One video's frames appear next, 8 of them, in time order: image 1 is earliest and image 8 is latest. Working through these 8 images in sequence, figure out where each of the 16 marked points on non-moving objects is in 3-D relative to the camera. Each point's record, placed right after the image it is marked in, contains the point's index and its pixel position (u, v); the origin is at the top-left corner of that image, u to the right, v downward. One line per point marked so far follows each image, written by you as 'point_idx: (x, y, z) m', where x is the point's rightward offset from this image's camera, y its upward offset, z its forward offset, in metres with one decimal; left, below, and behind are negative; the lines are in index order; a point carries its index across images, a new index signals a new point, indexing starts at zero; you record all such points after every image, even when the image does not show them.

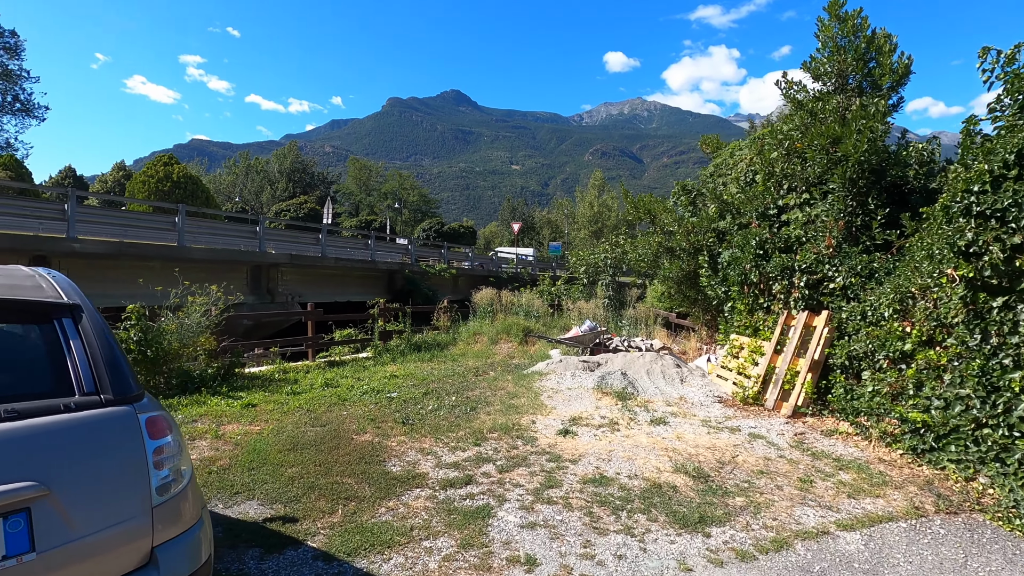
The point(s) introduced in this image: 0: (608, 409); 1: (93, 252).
0: (+1.1, -1.4, +6.3) m
1: (-10.9, +0.9, +14.0) m
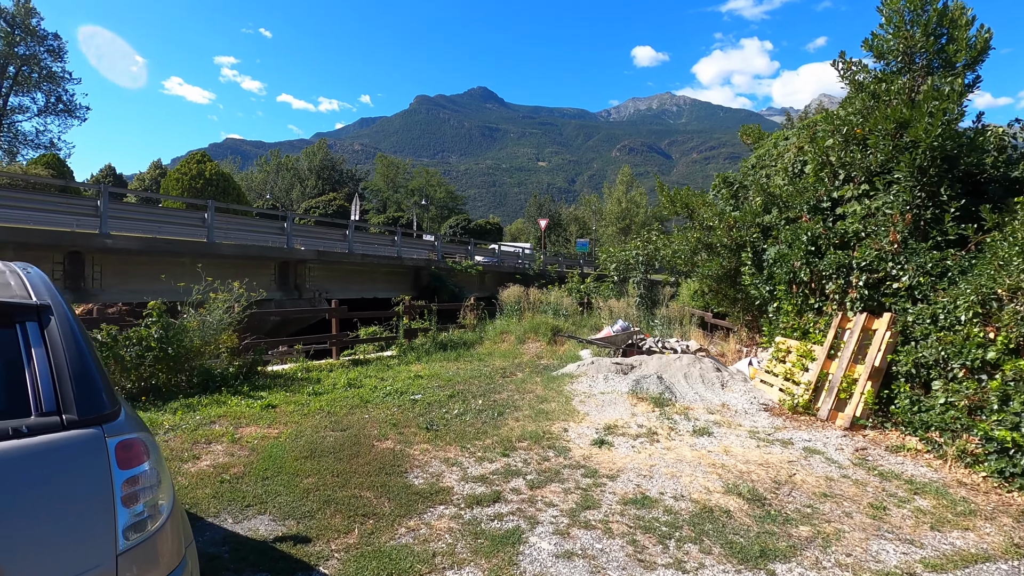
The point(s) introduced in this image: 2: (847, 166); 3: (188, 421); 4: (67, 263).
0: (+1.5, -1.4, +5.9) m
1: (-10.2, +1.1, +14.2) m
2: (+3.9, +1.4, +6.2) m
3: (-3.4, -1.4, +5.5) m
4: (-11.3, +0.6, +13.6) m
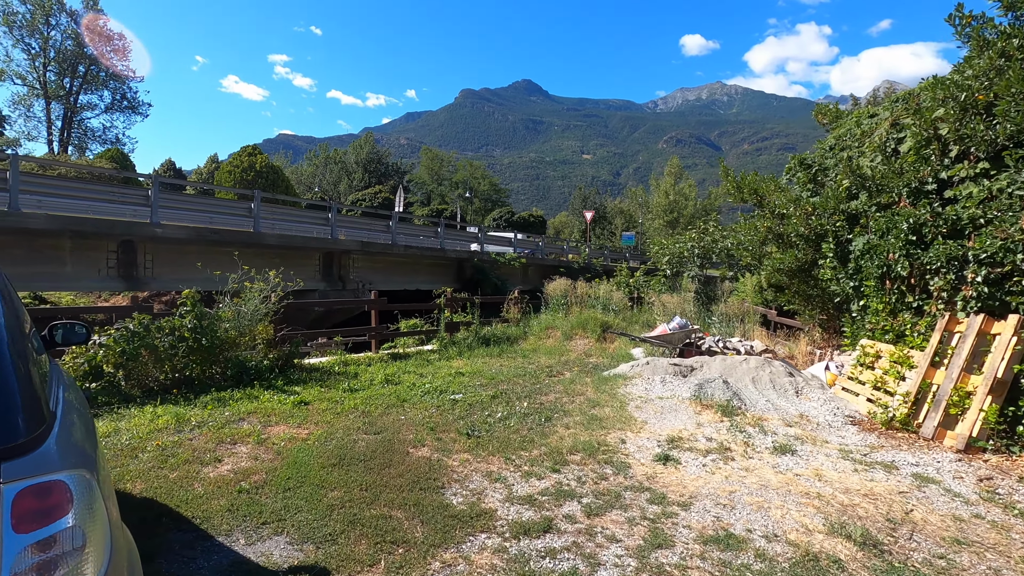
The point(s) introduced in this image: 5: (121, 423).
0: (+1.9, -1.3, +5.2) m
1: (-9.0, +1.4, +14.3) m
2: (+4.5, +1.5, +5.3) m
3: (-2.9, -1.3, +5.2) m
4: (-10.1, +0.9, +13.9) m
5: (-3.6, -1.3, +4.9) m
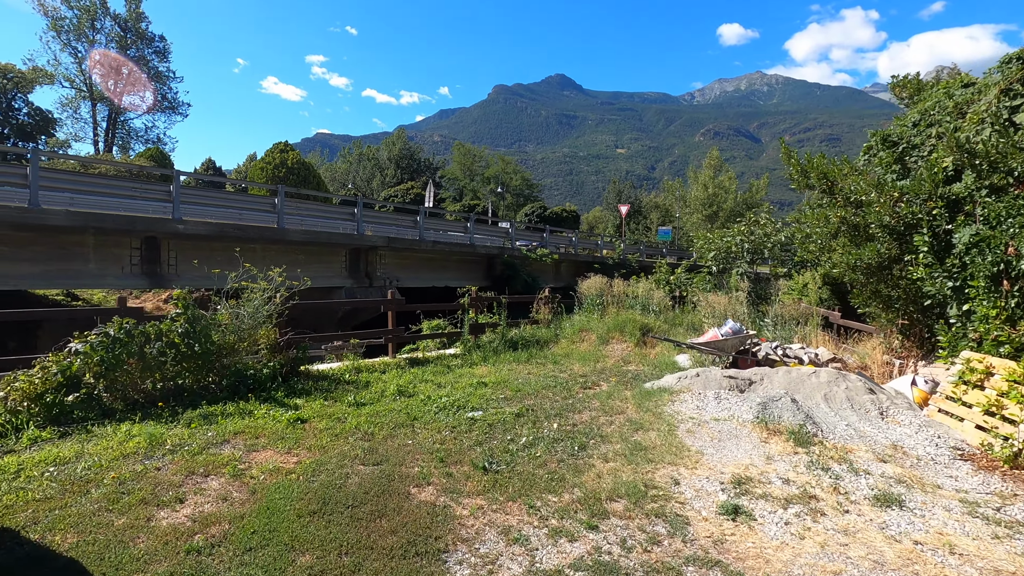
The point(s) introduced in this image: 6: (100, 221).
0: (+2.2, -1.4, +4.2) m
1: (-8.2, +1.4, +14.0) m
2: (+4.7, +1.4, +4.1) m
3: (-2.7, -1.3, +4.5) m
4: (-9.3, +1.0, +13.6) m
5: (-3.4, -1.3, +4.3) m
6: (-9.4, +1.5, +12.2) m
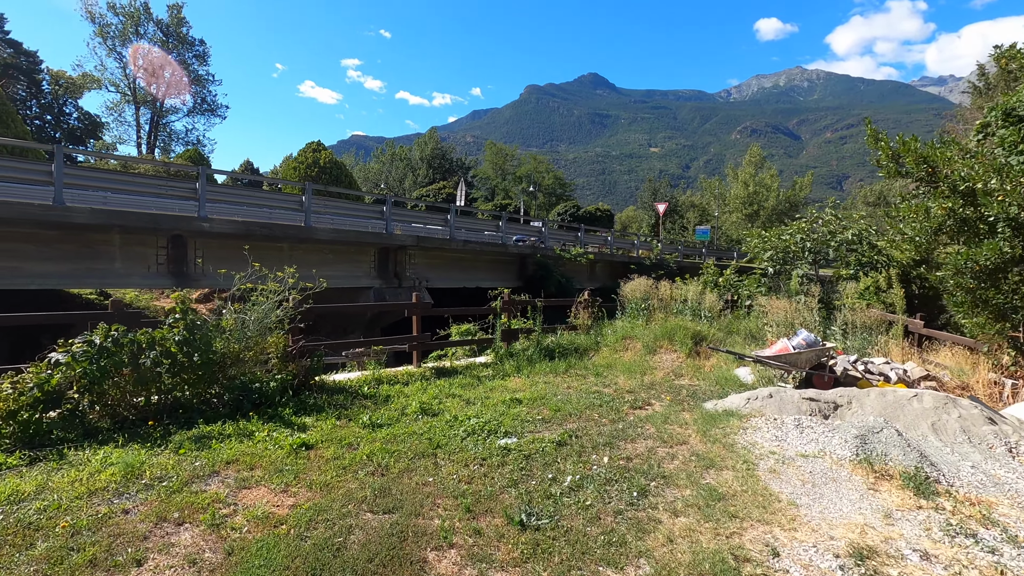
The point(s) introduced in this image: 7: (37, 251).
0: (+2.4, -1.4, +3.2) m
1: (-7.4, +1.4, +13.6) m
2: (+4.9, +1.4, +3.0) m
3: (-2.4, -1.3, +3.8) m
4: (-8.5, +1.0, +13.2) m
5: (-3.1, -1.3, +3.7) m
6: (-8.6, +1.5, +11.9) m
7: (-10.4, +0.8, +11.7) m
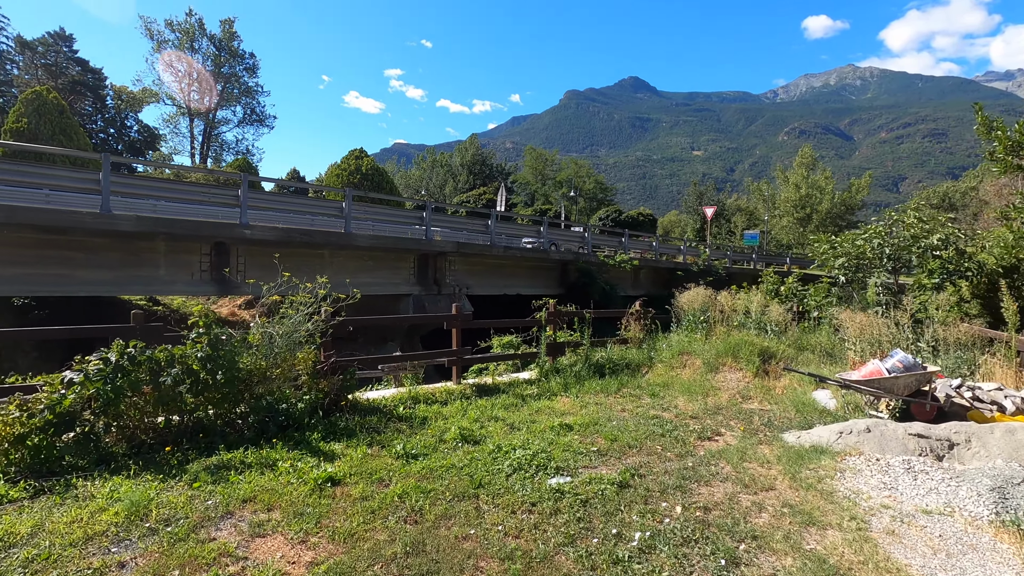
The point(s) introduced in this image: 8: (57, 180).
0: (+2.7, -1.5, +2.4) m
1: (-6.3, +1.2, +13.5) m
2: (+5.2, +1.3, +2.1) m
3: (-2.0, -1.4, +3.4) m
4: (-7.4, +0.8, +13.2) m
5: (-2.8, -1.4, +3.3) m
6: (-7.7, +1.4, +11.9) m
7: (-9.4, +0.7, +11.8) m
8: (-9.1, +2.2, +10.7) m
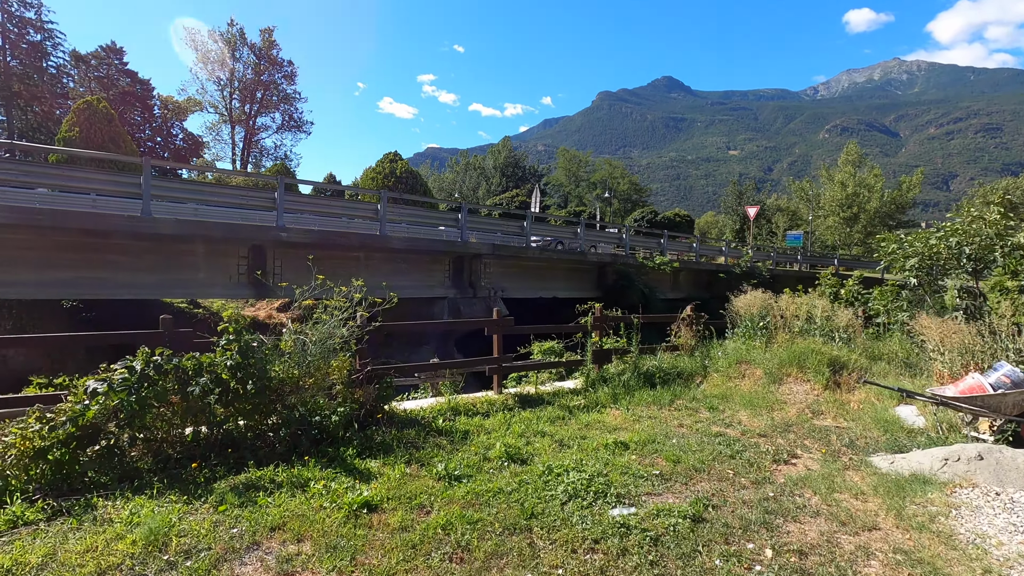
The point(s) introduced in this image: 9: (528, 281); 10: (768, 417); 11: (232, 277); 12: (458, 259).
0: (+3.0, -1.5, +1.8) m
1: (-5.3, +1.2, +13.4) m
2: (+5.5, +1.2, +1.3) m
3: (-1.7, -1.4, +3.1) m
4: (-6.5, +0.8, +13.2) m
5: (-2.5, -1.4, +3.0) m
6: (-6.8, +1.3, +11.9) m
7: (-8.6, +0.6, +11.9) m
8: (-8.3, +2.1, +10.8) m
9: (+0.6, +0.2, +19.2) m
10: (+2.8, -1.4, +5.9) m
11: (-6.9, +0.3, +13.2) m
12: (-1.7, +0.9, +16.9) m
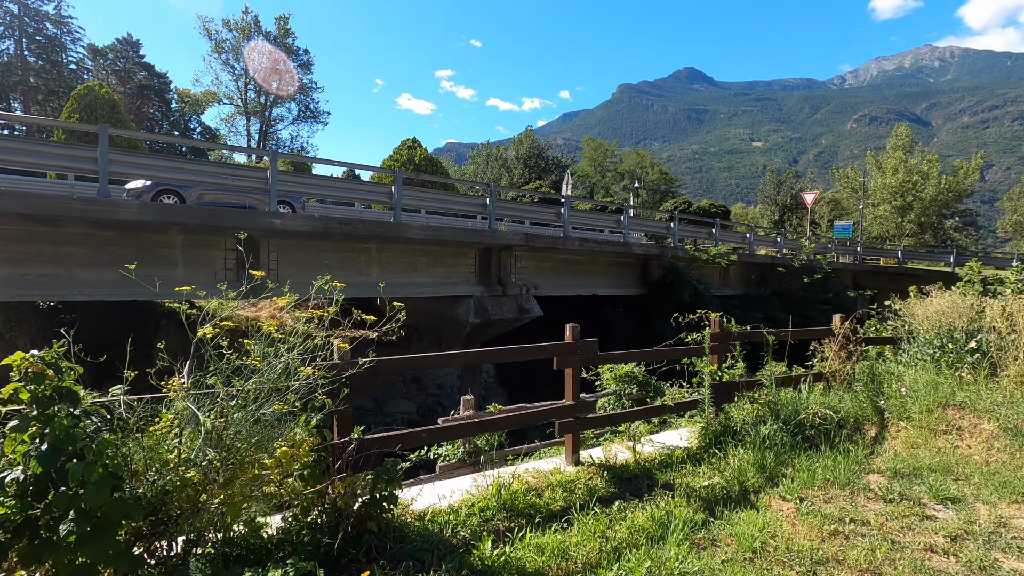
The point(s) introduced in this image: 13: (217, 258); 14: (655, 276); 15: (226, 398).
0: (+3.4, -1.6, -0.9) m
1: (-4.5, +1.2, +11.0) m
2: (+5.9, +1.2, -1.5) m
3: (-1.2, -1.5, +0.5) m
4: (-5.6, +0.8, +10.8) m
5: (-2.0, -1.5, +0.5) m
6: (-6.0, +1.3, +9.5) m
7: (-7.7, +0.6, +9.6) m
8: (-7.5, +2.1, +8.5) m
9: (+1.7, +0.3, +16.6) m
10: (+3.4, -1.4, +3.3) m
11: (-6.1, +0.3, +10.9) m
12: (-0.7, +1.0, +14.3) m
13: (-6.0, +0.6, +10.8) m
14: (+5.0, +0.5, +18.7) m
15: (-1.3, -0.5, +2.5) m
